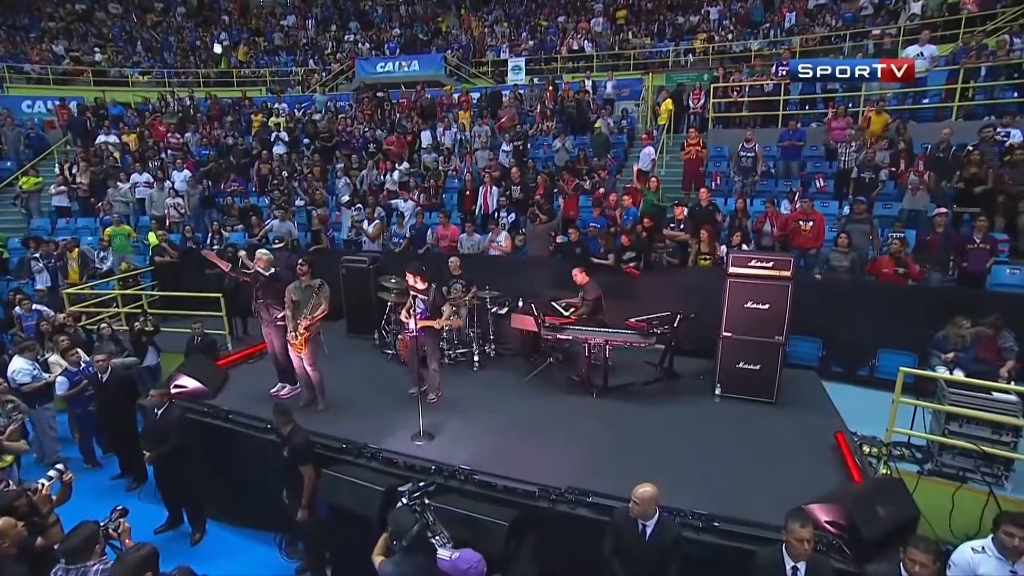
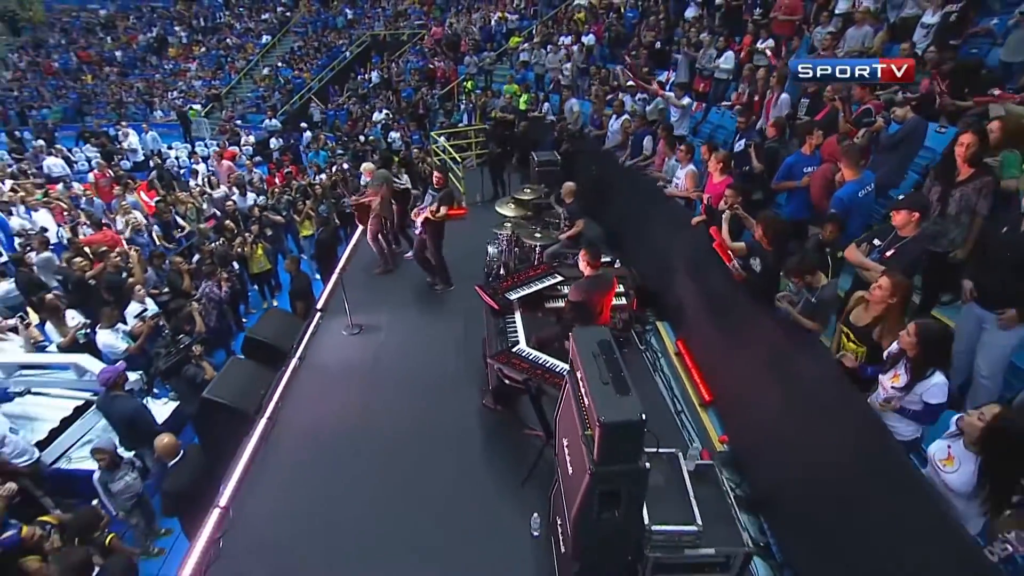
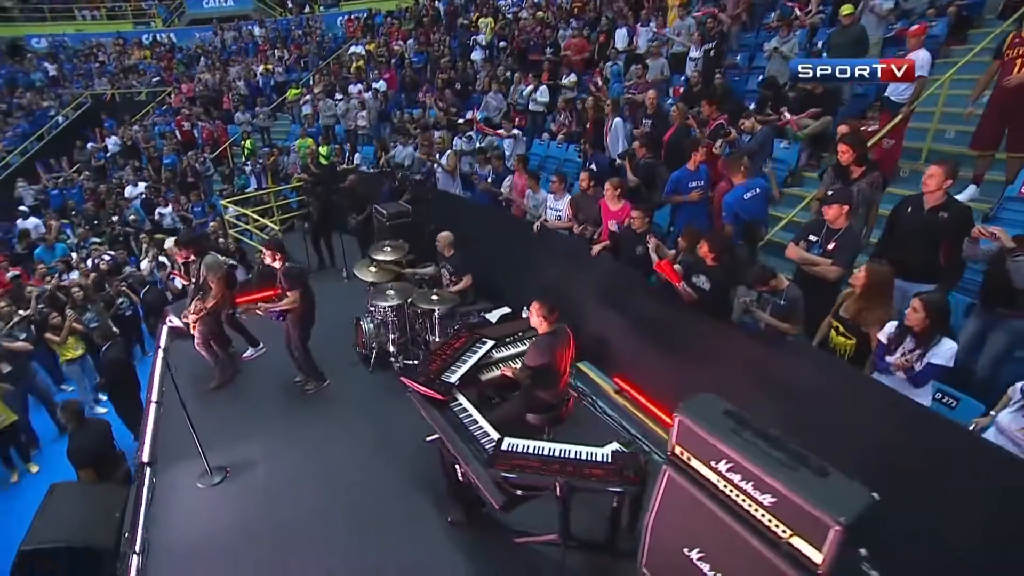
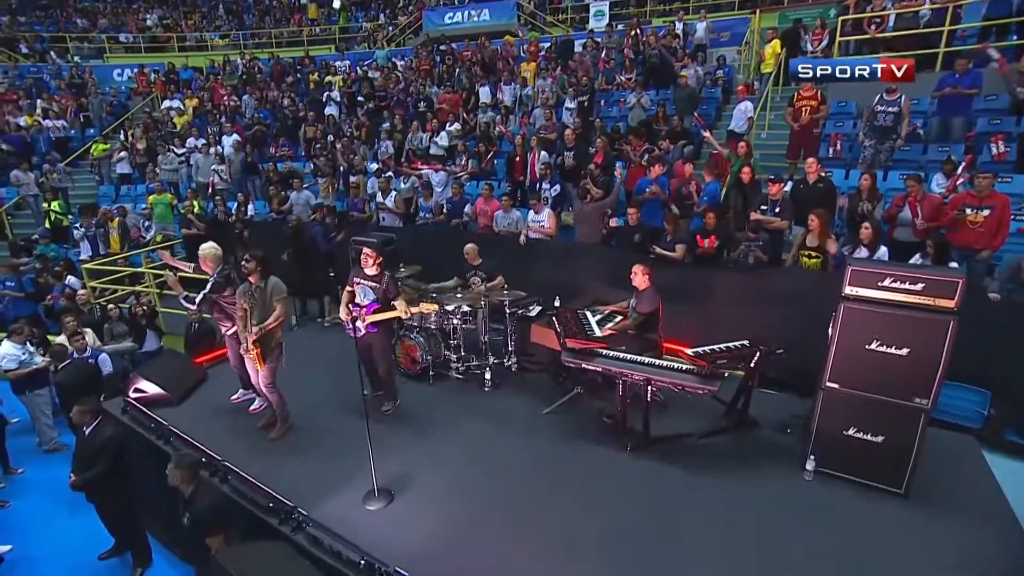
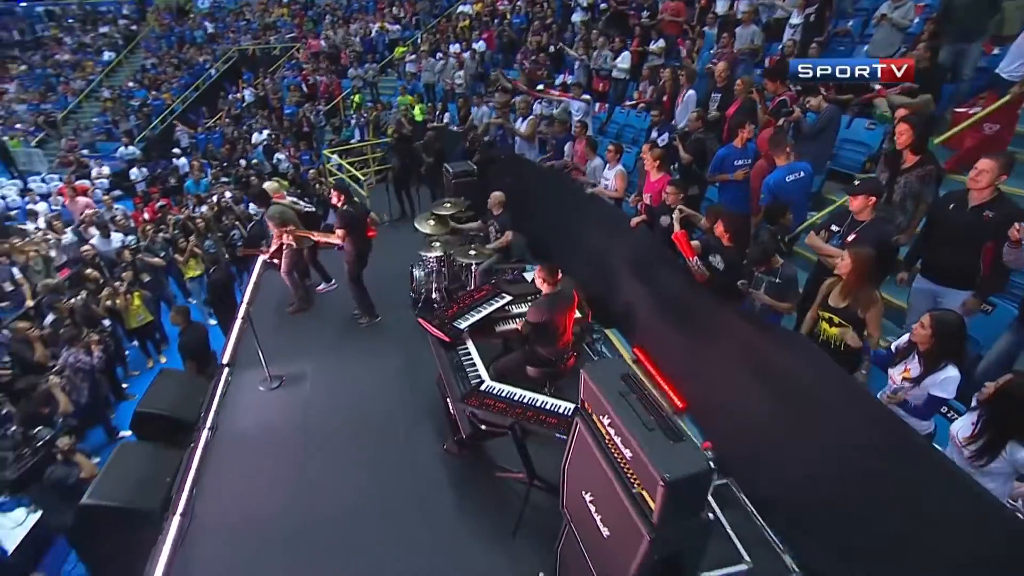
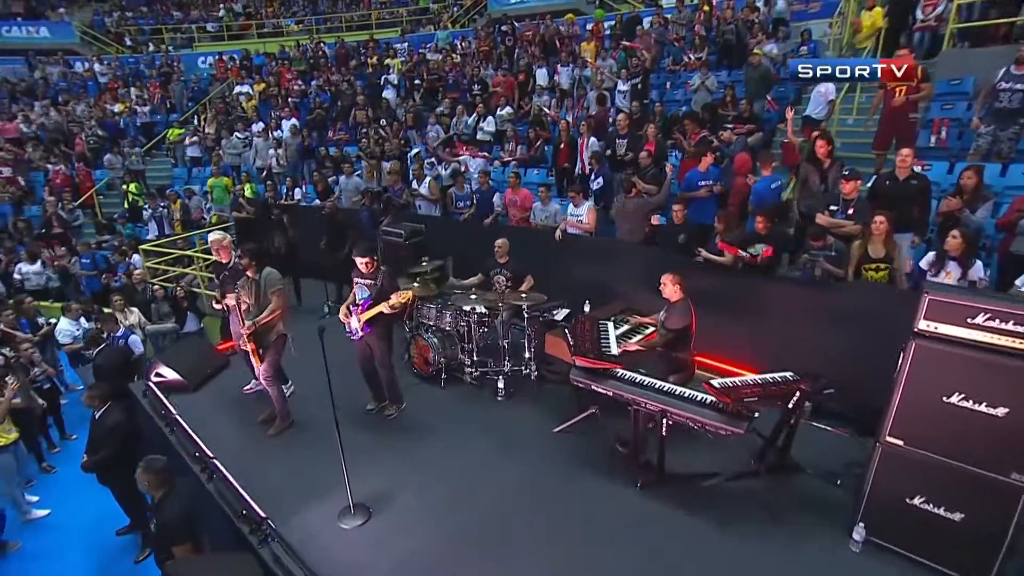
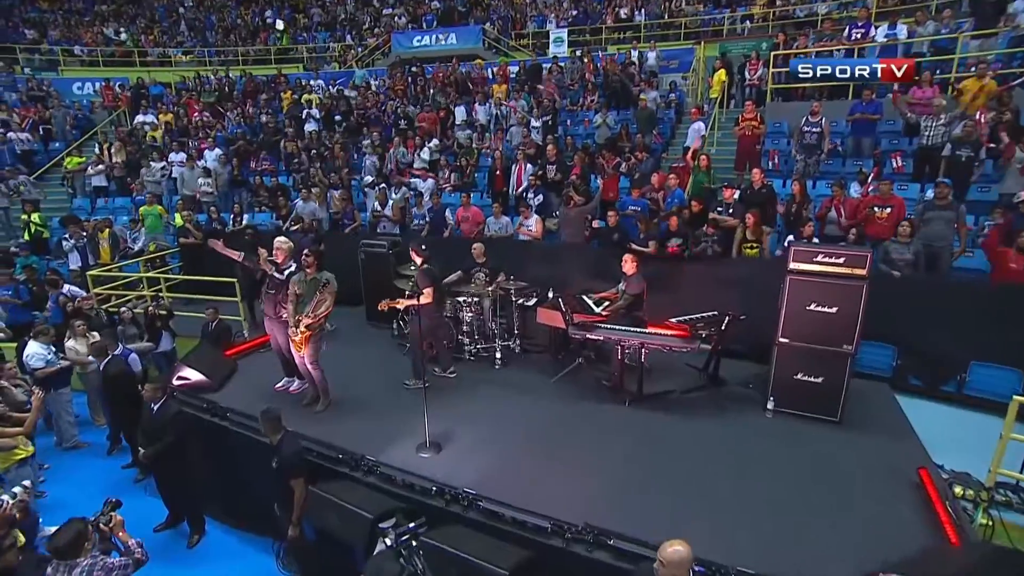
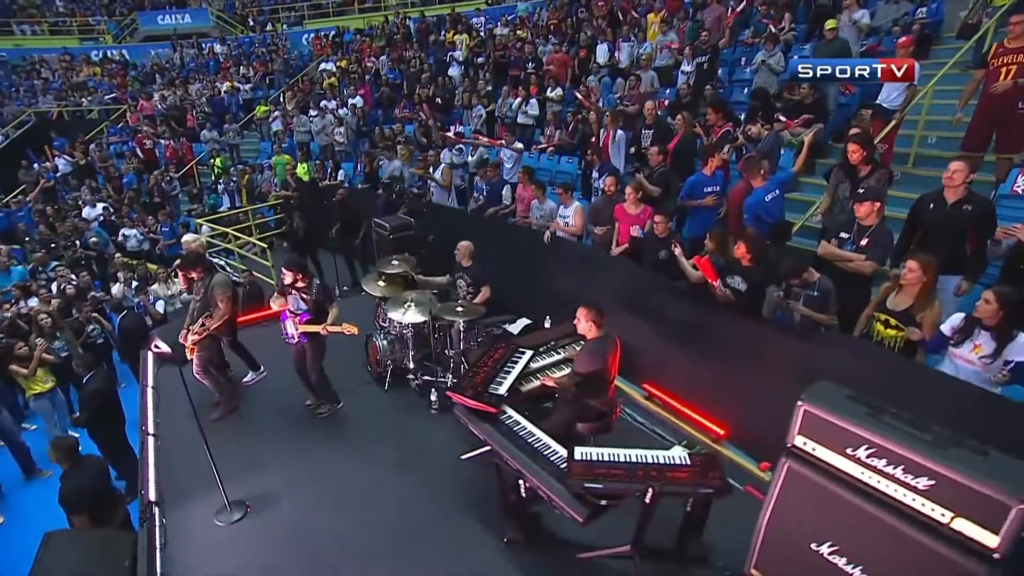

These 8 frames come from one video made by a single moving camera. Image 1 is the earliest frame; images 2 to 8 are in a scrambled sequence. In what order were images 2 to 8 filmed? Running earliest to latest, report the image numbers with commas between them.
7, 4, 6, 8, 3, 5, 2
